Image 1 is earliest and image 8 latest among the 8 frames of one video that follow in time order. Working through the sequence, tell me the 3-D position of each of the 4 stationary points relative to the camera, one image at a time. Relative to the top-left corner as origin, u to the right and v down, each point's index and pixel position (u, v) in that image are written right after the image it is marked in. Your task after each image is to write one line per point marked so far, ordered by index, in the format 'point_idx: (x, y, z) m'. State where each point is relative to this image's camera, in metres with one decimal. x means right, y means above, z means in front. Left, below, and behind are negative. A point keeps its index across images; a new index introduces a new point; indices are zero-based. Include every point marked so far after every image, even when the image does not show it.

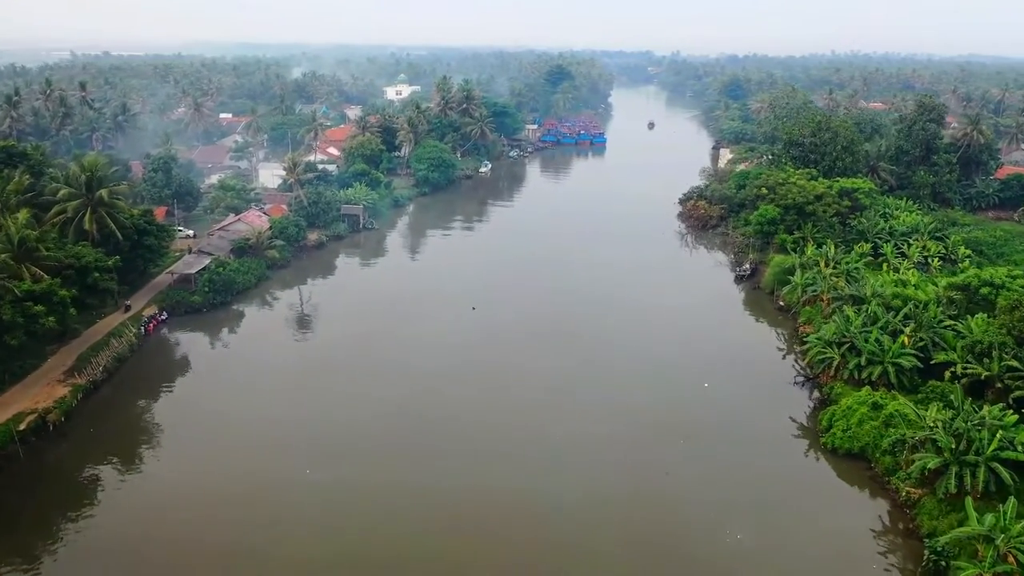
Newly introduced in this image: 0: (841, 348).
0: (+8.3, -1.5, +17.5) m
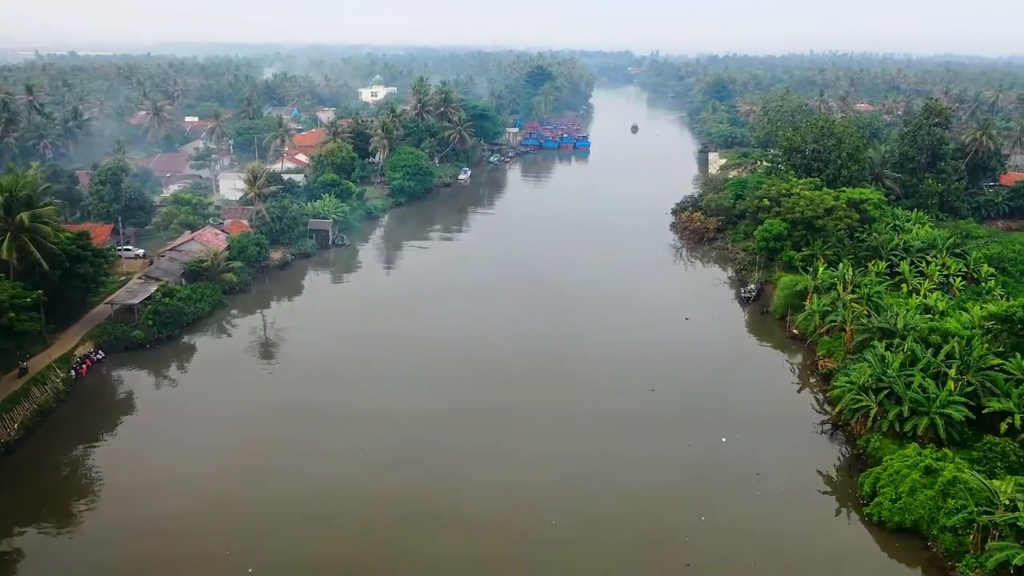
0: (+8.1, -2.4, +15.2) m
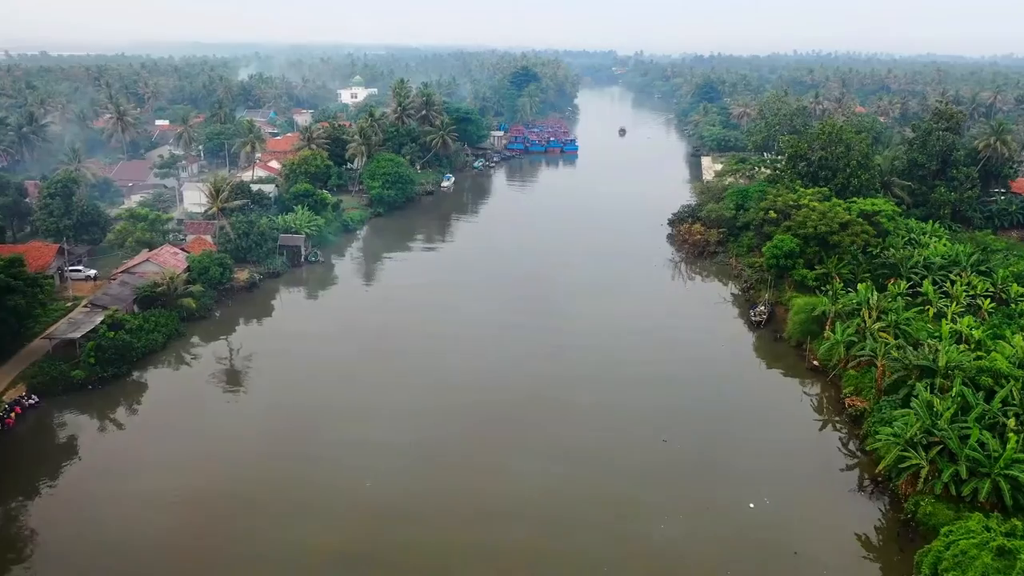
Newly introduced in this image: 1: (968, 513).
0: (+7.9, -3.1, +13.1) m
1: (+8.2, -4.0, +12.4) m
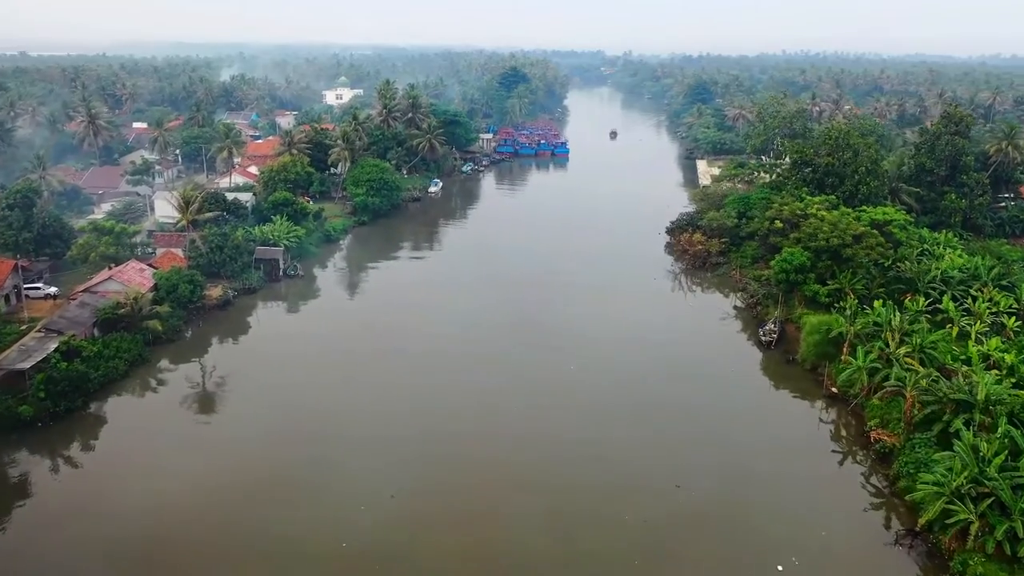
0: (+7.9, -3.6, +11.7) m
1: (+8.2, -4.6, +11.0) m
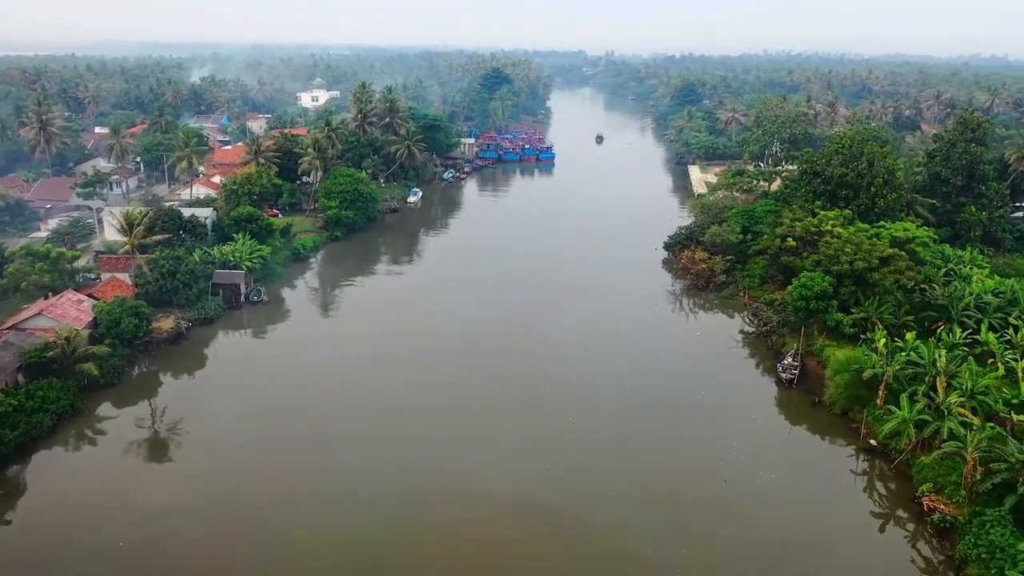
0: (+7.8, -4.5, +9.4) m
1: (+8.1, -5.4, +8.7) m
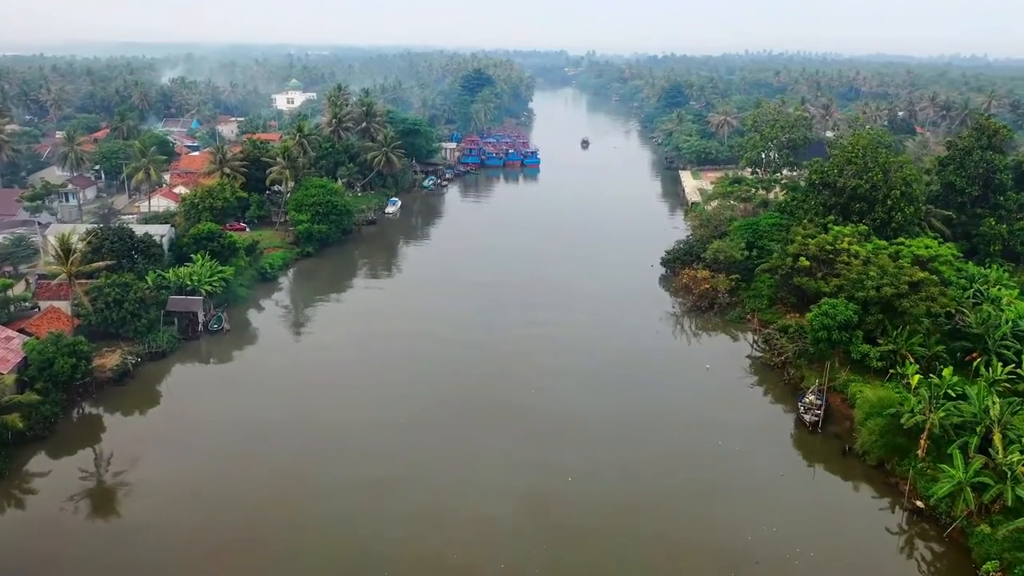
0: (+7.9, -5.2, +7.4) m
1: (+8.2, -6.1, +6.7) m
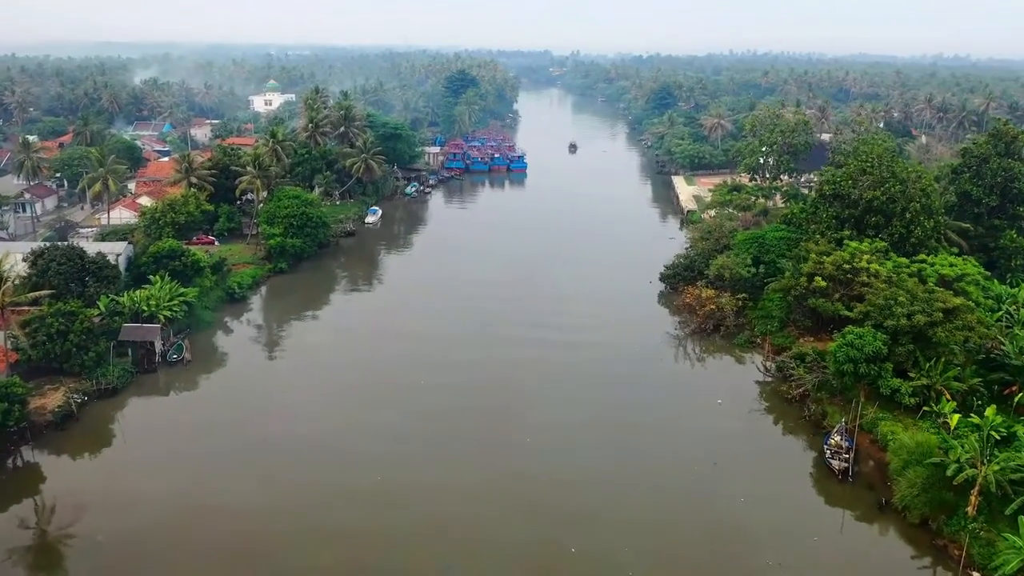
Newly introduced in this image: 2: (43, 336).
0: (+7.9, -5.9, +5.7) m
1: (+8.3, -6.8, +5.0) m
2: (-12.2, -1.1, +18.1) m
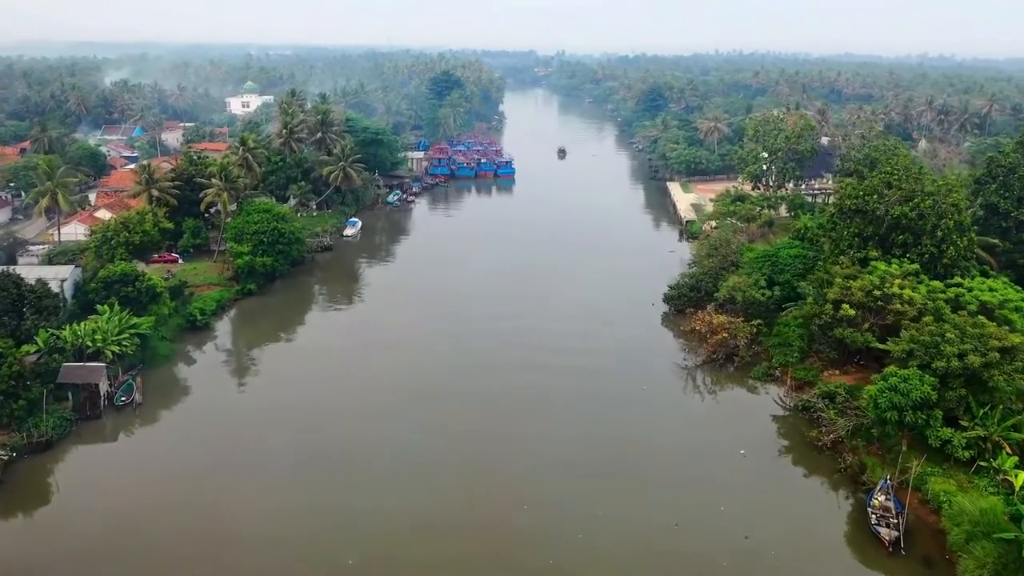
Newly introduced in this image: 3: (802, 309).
0: (+8.1, -6.6, +3.6) m
1: (+8.4, -7.5, +3.0) m
2: (-12.4, -2.0, +15.7) m
3: (+8.0, -0.5, +19.1) m
